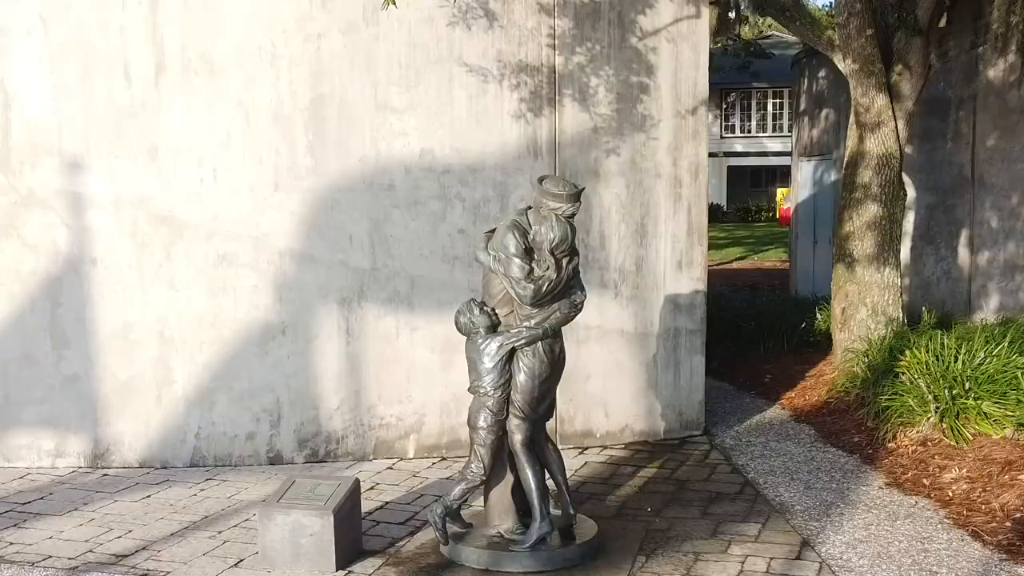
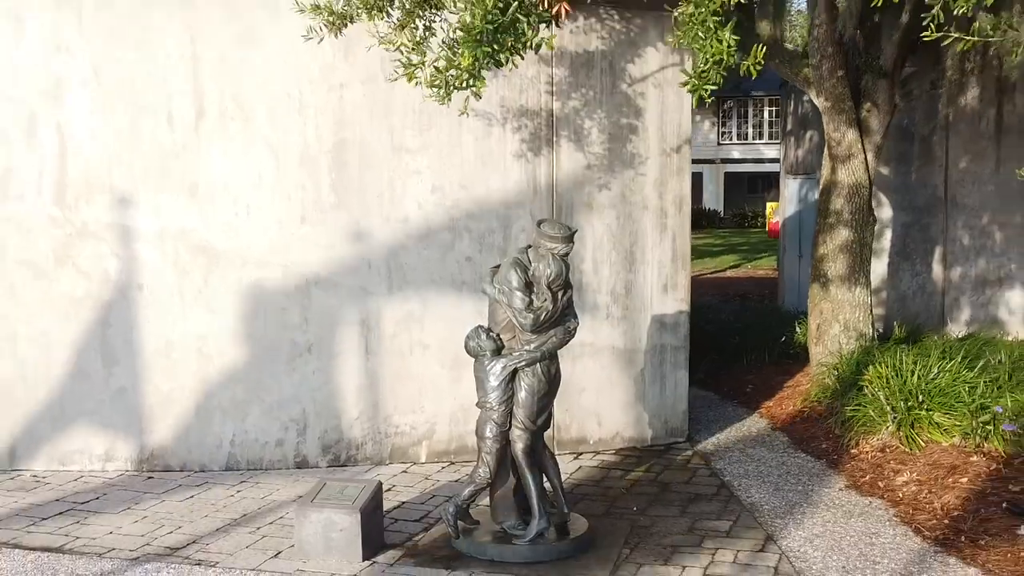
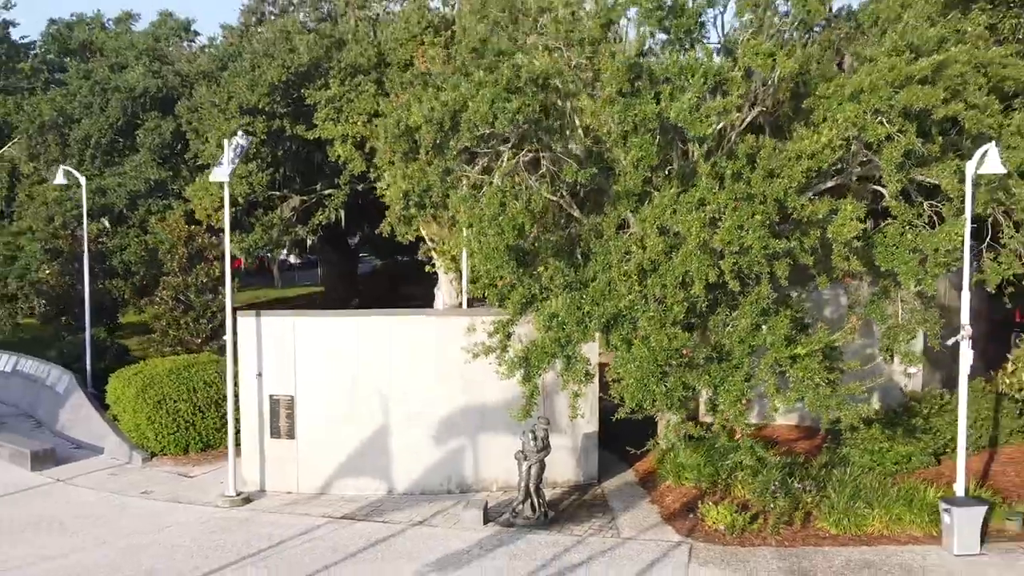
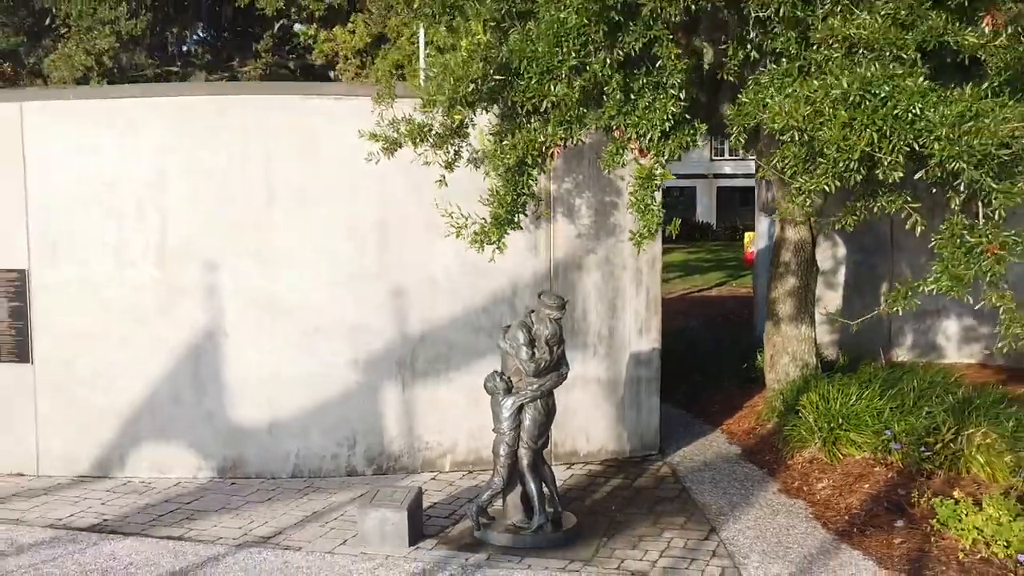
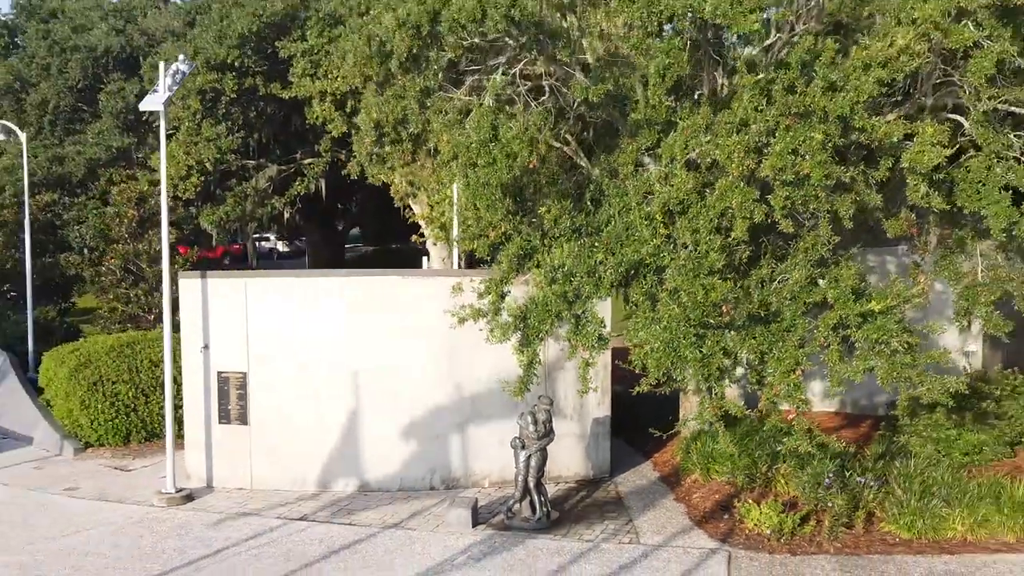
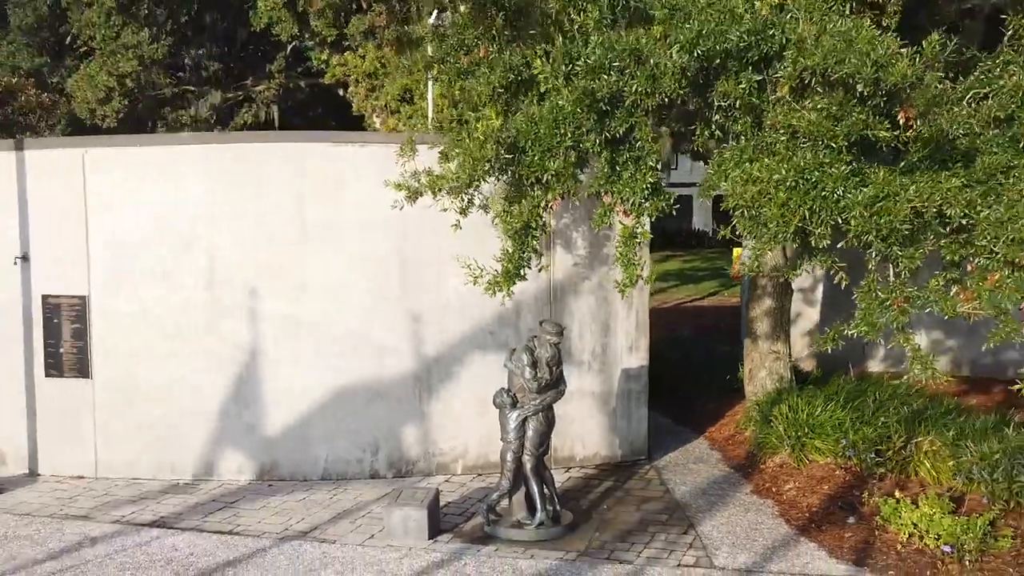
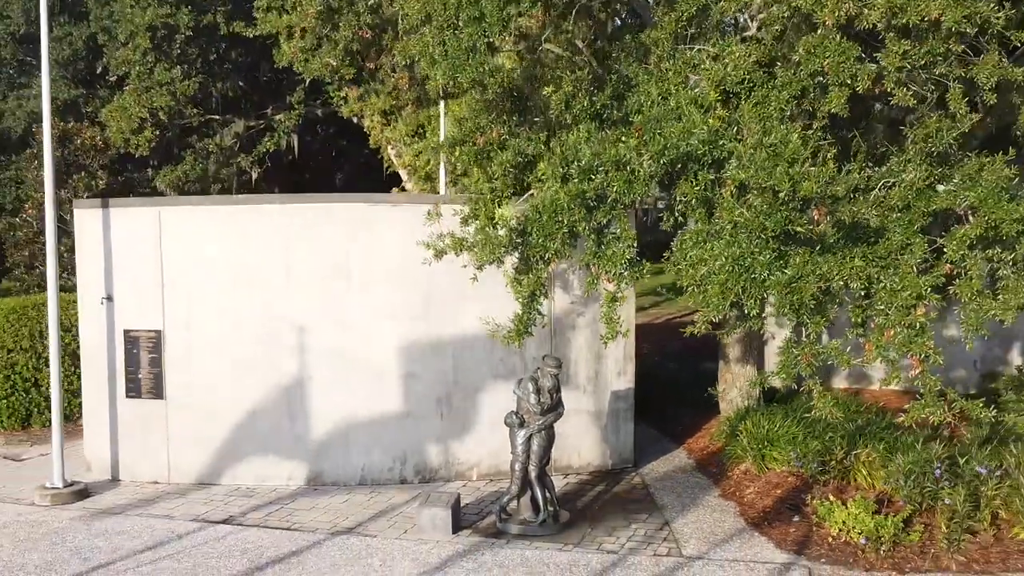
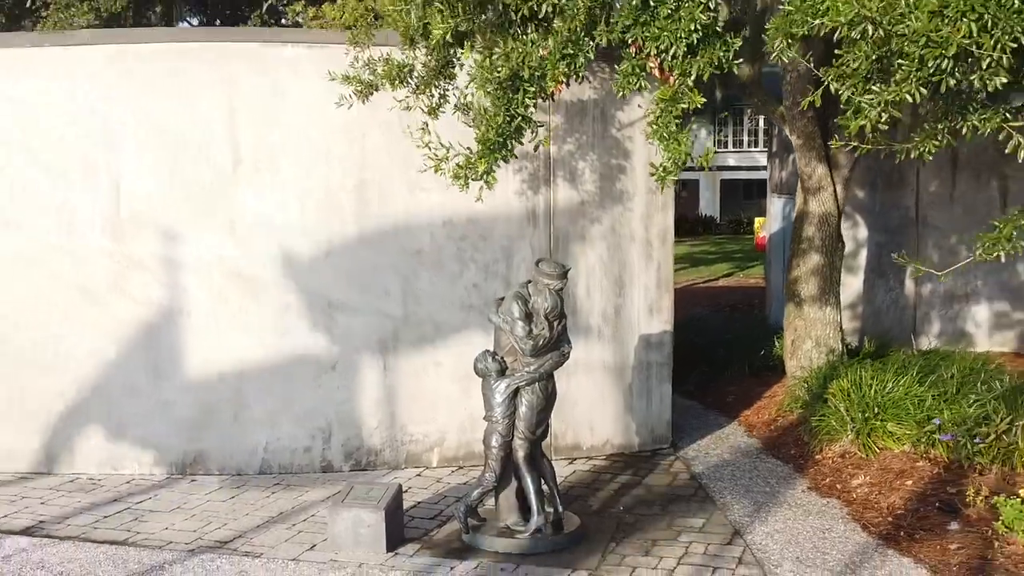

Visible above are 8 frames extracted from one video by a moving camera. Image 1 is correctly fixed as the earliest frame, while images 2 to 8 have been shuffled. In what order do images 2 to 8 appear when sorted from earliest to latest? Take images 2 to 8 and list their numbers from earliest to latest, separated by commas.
2, 8, 4, 6, 7, 5, 3
